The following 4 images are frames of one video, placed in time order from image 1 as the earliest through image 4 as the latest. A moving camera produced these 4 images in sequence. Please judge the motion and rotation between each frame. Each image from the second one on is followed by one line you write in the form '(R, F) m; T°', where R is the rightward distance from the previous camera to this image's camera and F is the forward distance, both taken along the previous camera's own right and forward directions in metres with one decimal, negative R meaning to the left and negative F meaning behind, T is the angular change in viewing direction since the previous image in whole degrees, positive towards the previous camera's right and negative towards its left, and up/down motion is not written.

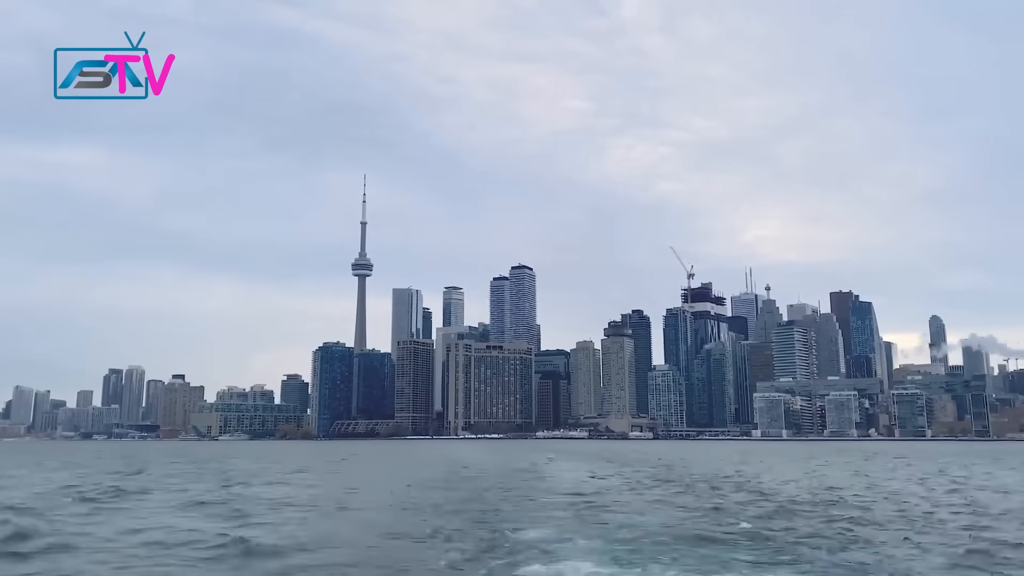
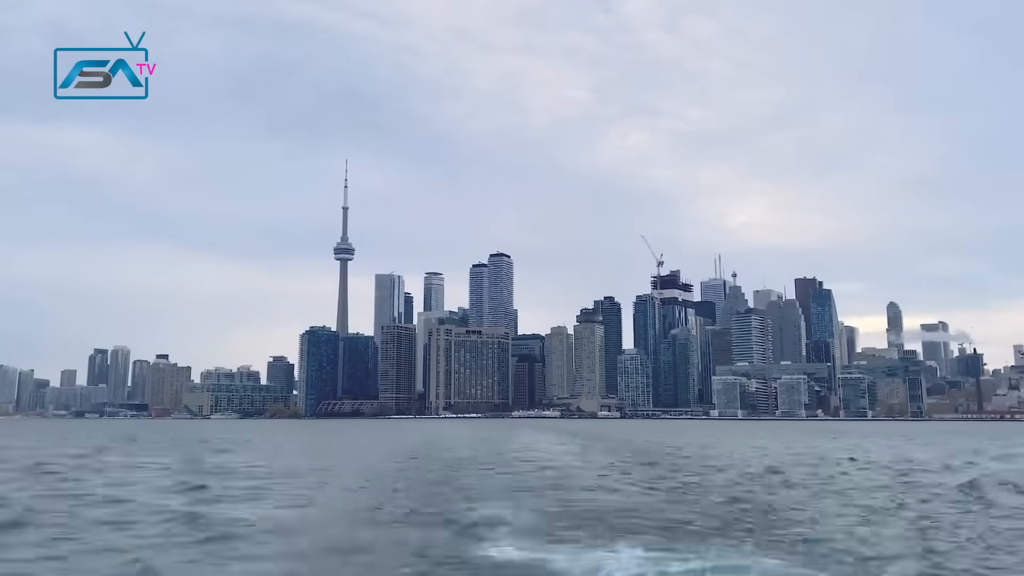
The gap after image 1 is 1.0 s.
(0.0, -7.6) m; +1°
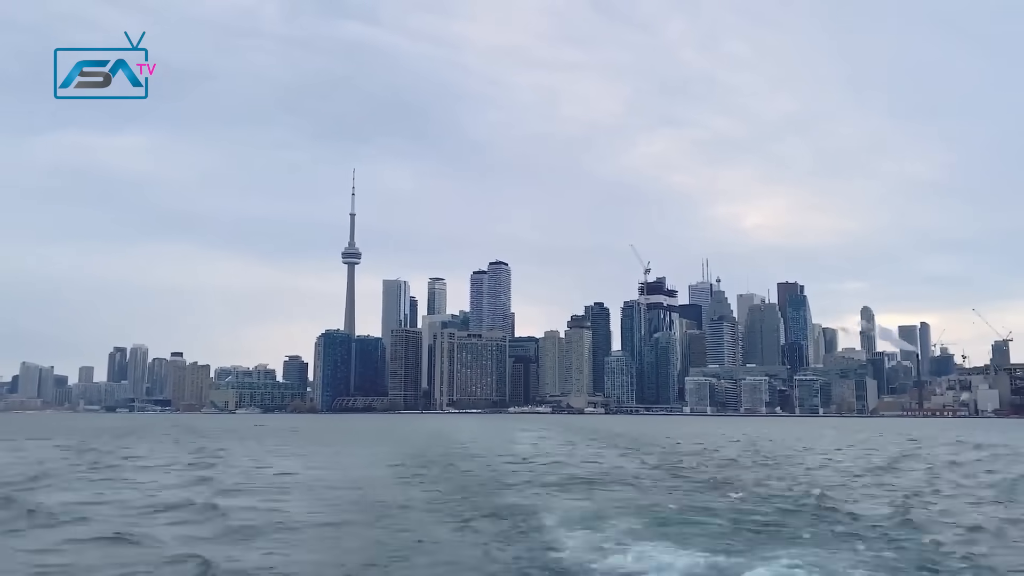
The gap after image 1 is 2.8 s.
(+0.4, -14.5) m; 0°
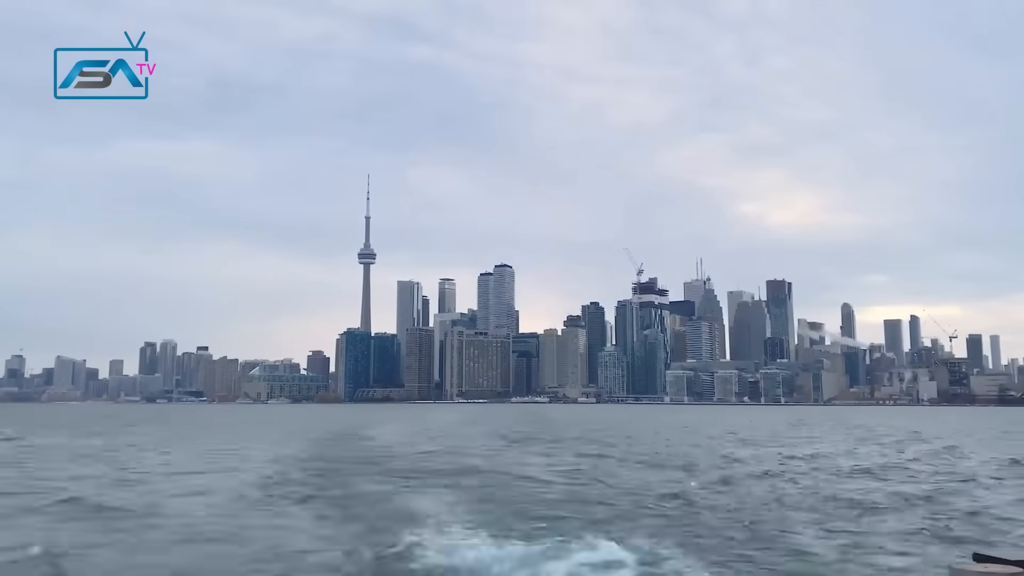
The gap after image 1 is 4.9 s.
(+1.3, -17.3) m; -1°
